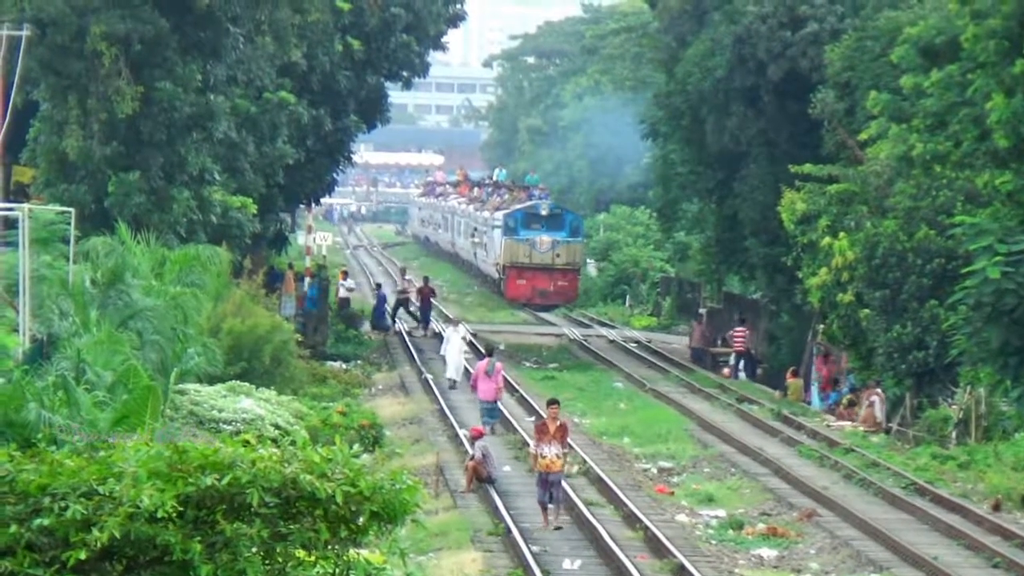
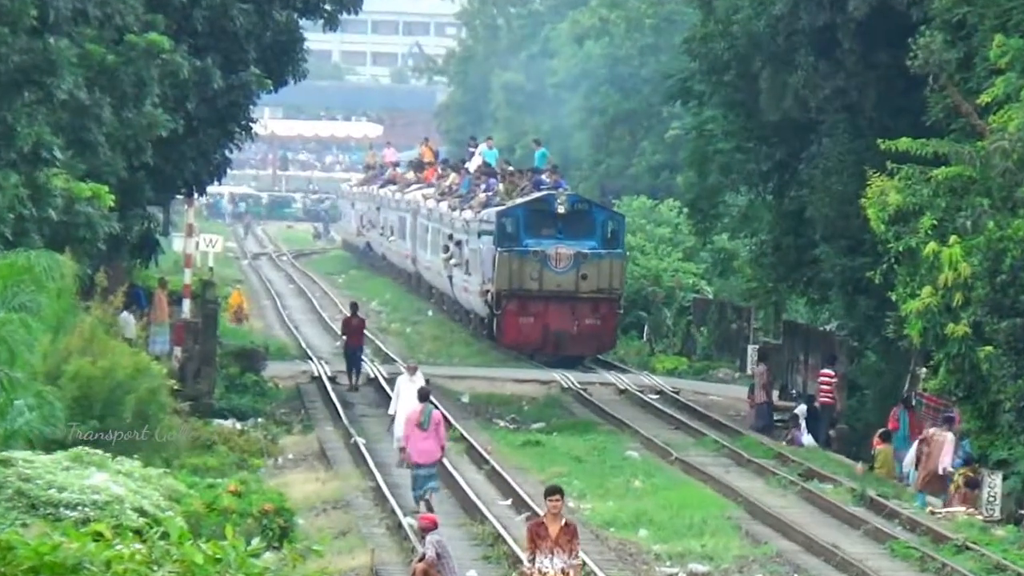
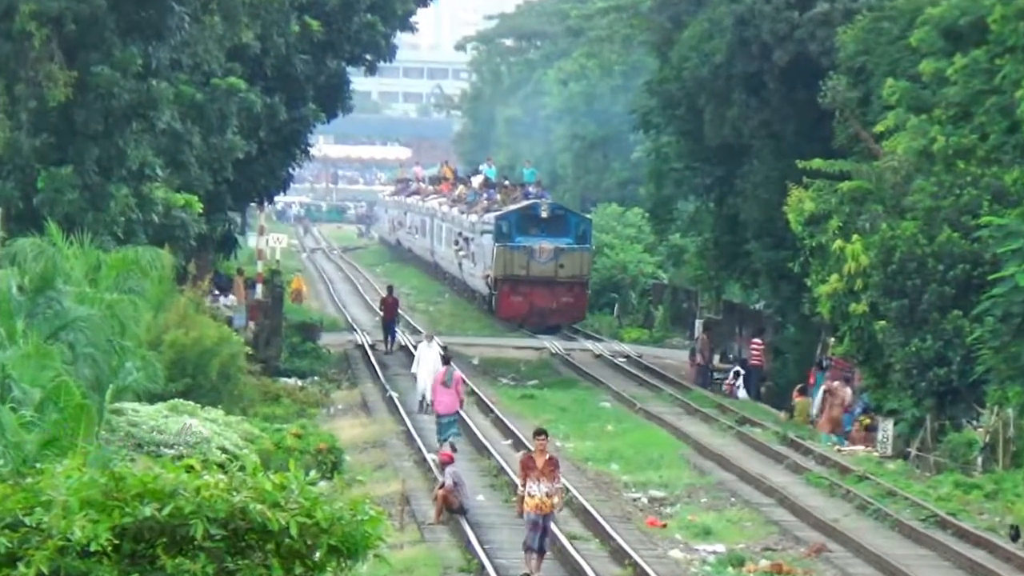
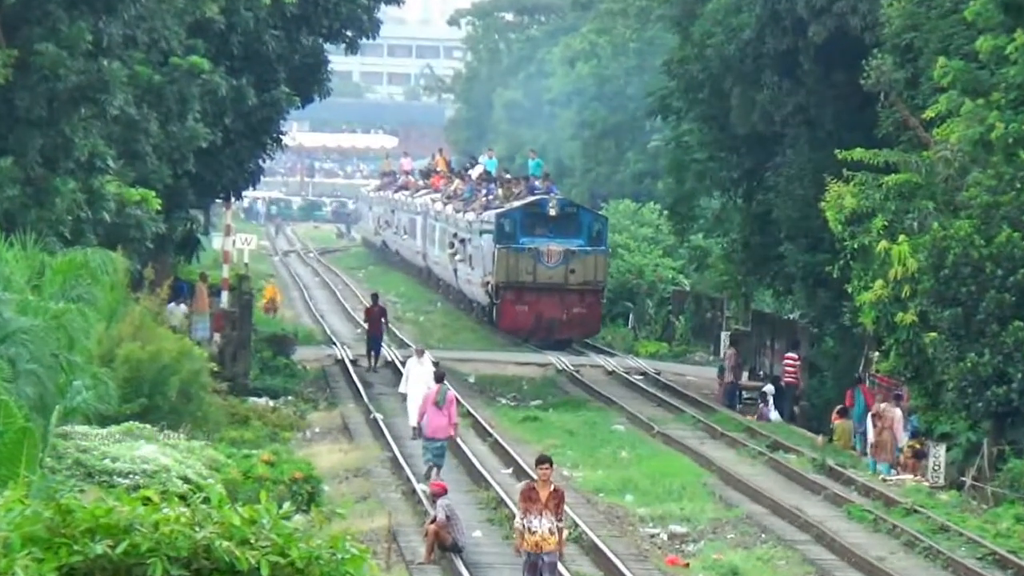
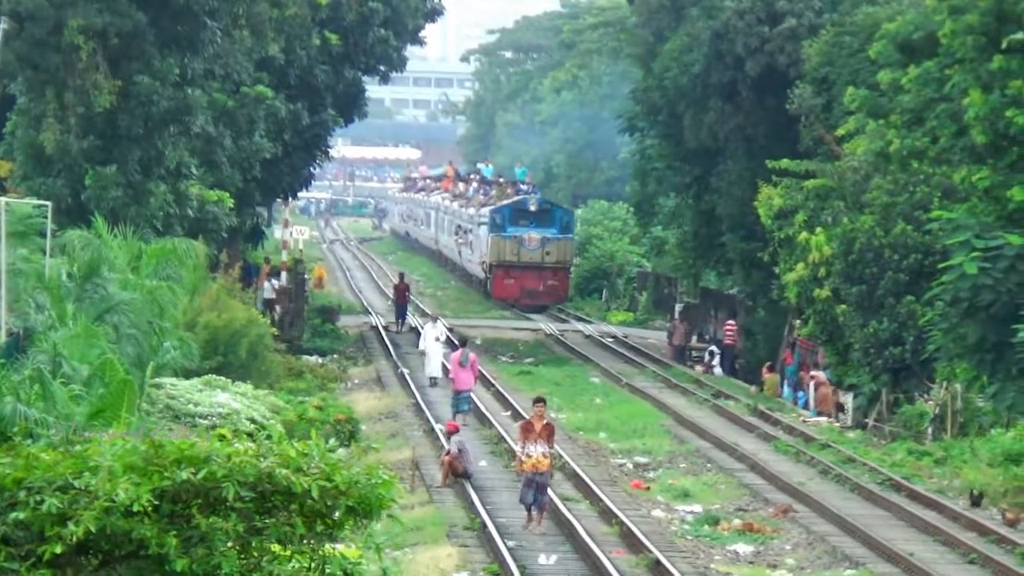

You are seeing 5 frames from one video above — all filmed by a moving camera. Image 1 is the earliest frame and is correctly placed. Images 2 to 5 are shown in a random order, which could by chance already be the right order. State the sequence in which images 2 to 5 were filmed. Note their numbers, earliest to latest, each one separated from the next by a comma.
5, 3, 4, 2
